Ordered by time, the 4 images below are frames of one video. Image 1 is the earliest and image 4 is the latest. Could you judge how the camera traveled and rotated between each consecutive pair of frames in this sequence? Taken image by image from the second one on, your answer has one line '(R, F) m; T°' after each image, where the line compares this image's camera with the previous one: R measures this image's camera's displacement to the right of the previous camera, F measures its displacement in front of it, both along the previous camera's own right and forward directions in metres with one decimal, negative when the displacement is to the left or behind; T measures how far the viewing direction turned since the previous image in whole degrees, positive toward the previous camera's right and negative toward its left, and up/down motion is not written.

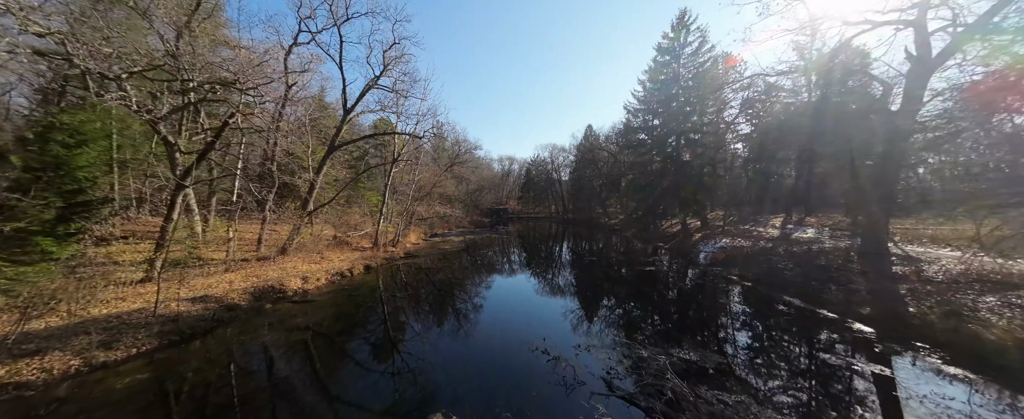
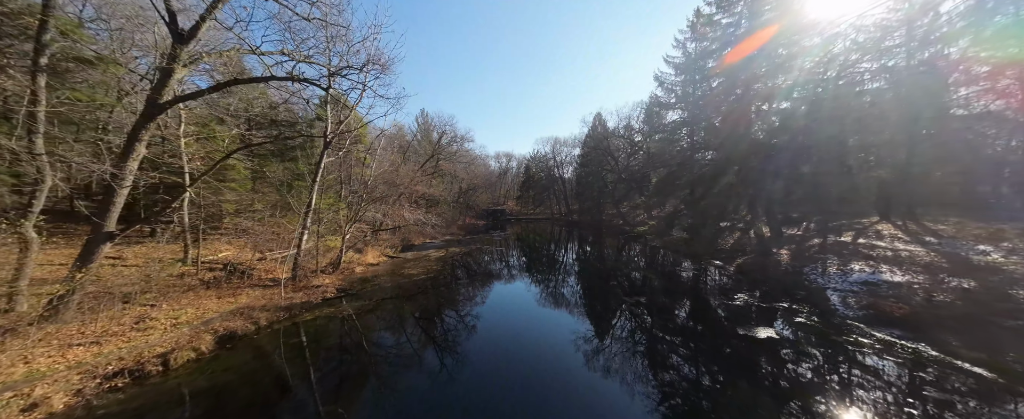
(+0.2, +5.3) m; 0°
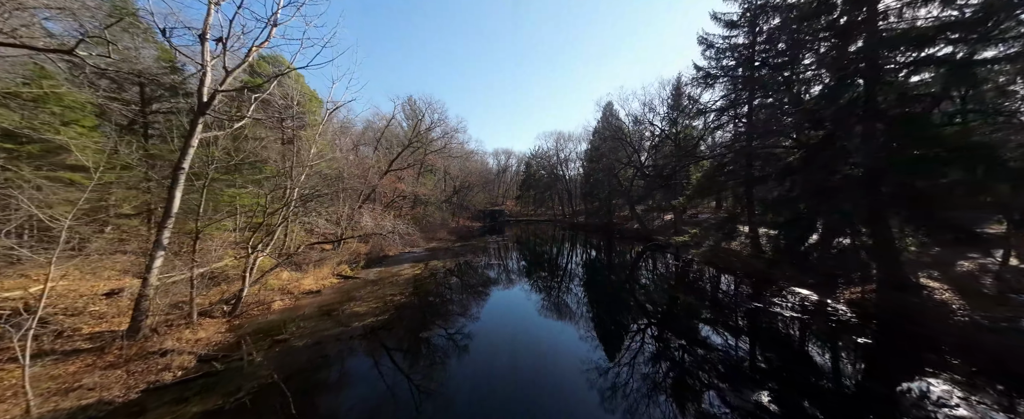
(0.0, +3.7) m; 0°
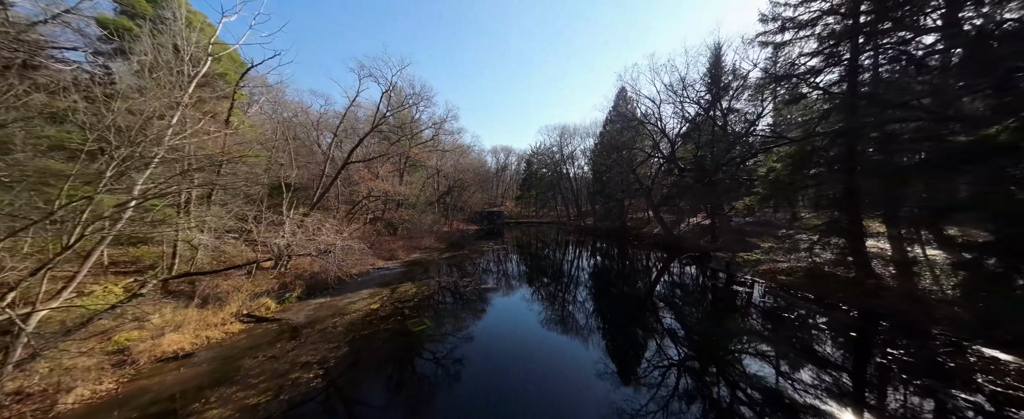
(0.0, +3.3) m; 0°
